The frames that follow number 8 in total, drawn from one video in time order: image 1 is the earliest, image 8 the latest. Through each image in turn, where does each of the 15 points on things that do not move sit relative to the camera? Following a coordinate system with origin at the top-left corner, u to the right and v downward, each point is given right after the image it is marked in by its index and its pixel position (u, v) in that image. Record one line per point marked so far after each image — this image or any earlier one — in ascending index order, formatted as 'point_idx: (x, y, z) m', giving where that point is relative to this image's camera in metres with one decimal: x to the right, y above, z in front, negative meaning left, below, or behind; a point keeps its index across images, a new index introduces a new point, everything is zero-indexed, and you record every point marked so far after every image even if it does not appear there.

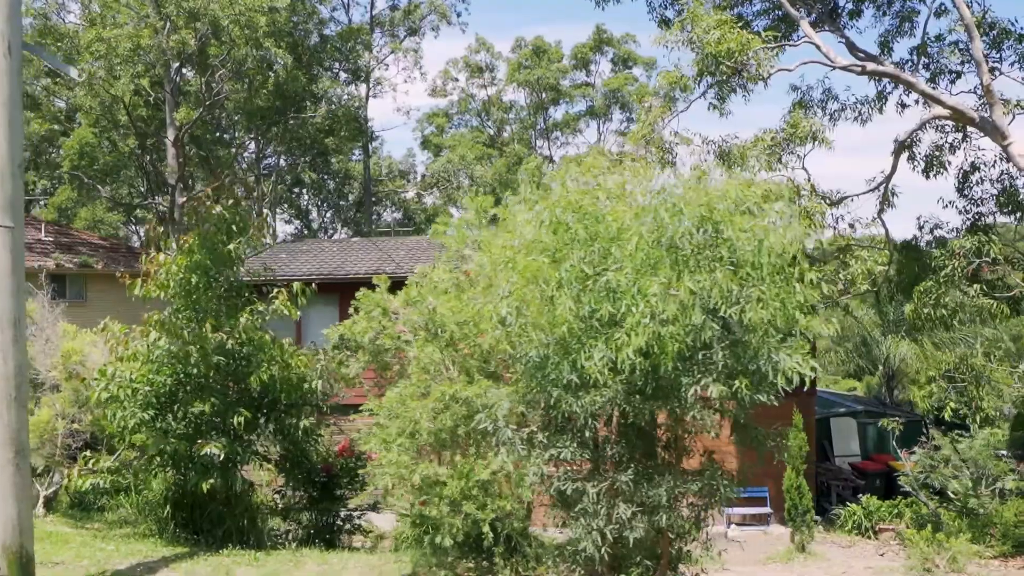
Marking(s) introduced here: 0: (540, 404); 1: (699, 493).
0: (+0.2, -1.1, +8.9) m
1: (+1.7, -1.9, +8.8) m
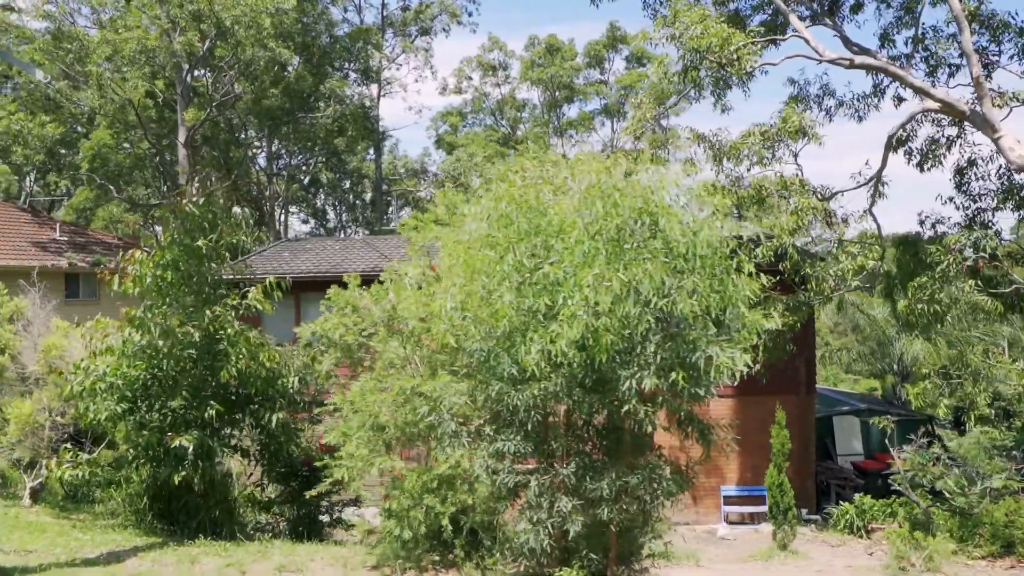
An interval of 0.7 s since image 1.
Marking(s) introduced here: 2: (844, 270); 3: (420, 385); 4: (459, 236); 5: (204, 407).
0: (-0.3, -1.0, +9.0) m
1: (+1.1, -1.8, +8.9) m
2: (+5.6, +0.3, +16.4) m
3: (-1.0, -1.0, +10.0) m
4: (-0.6, +0.5, +9.7) m
5: (-3.9, -1.5, +11.8) m
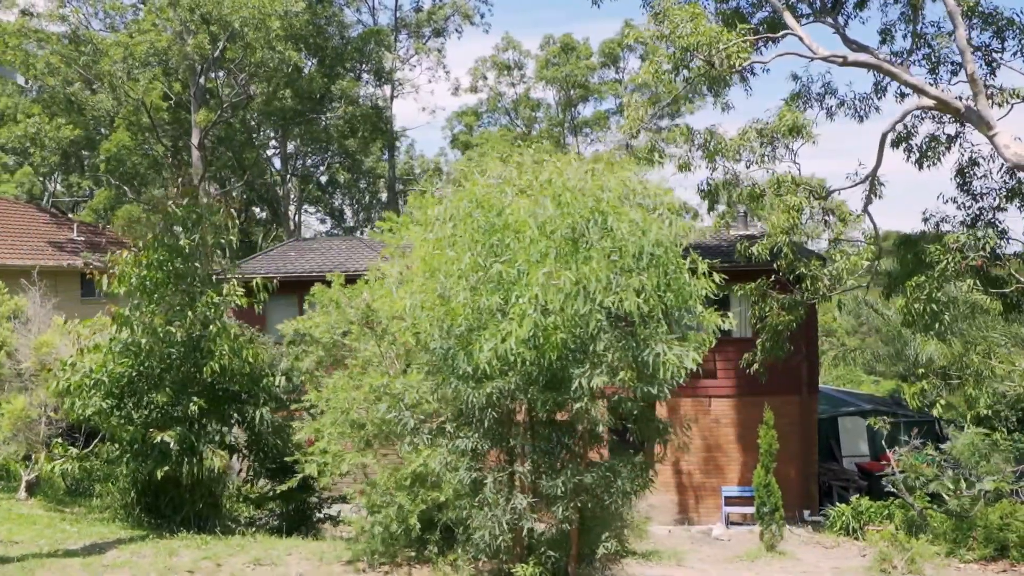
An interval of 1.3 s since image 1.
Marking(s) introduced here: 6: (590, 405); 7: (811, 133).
0: (-0.7, -1.0, +9.1) m
1: (+0.7, -1.8, +8.9) m
2: (+5.5, +0.3, +16.3) m
3: (-1.3, -1.0, +10.1) m
4: (-0.9, +0.5, +9.8) m
5: (-4.1, -1.5, +12.1) m
6: (+0.6, -1.0, +8.5) m
7: (+5.0, +2.7, +16.6) m
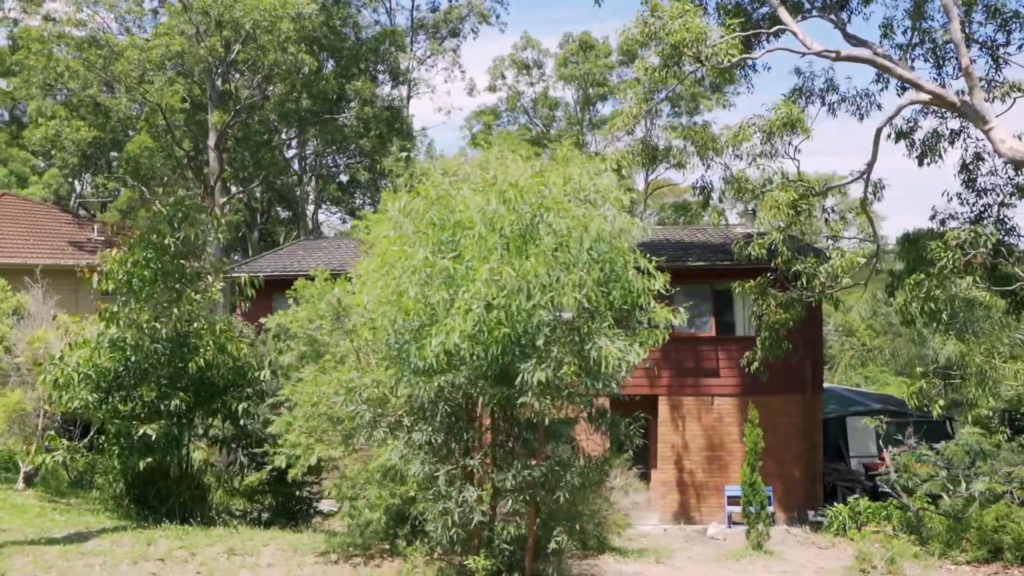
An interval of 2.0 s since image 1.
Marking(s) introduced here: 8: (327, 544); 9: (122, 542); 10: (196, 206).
0: (-1.1, -1.0, +9.3) m
1: (+0.3, -1.8, +9.0) m
2: (+5.4, +0.4, +16.1) m
3: (-1.7, -1.0, +10.3) m
4: (-1.3, +0.6, +9.9) m
5: (-4.4, -1.4, +12.4) m
6: (+0.2, -1.0, +8.6) m
7: (+4.9, +2.7, +16.4) m
8: (-2.2, -3.1, +11.5) m
9: (-4.5, -2.9, +11.1) m
10: (-4.4, +1.1, +13.1) m
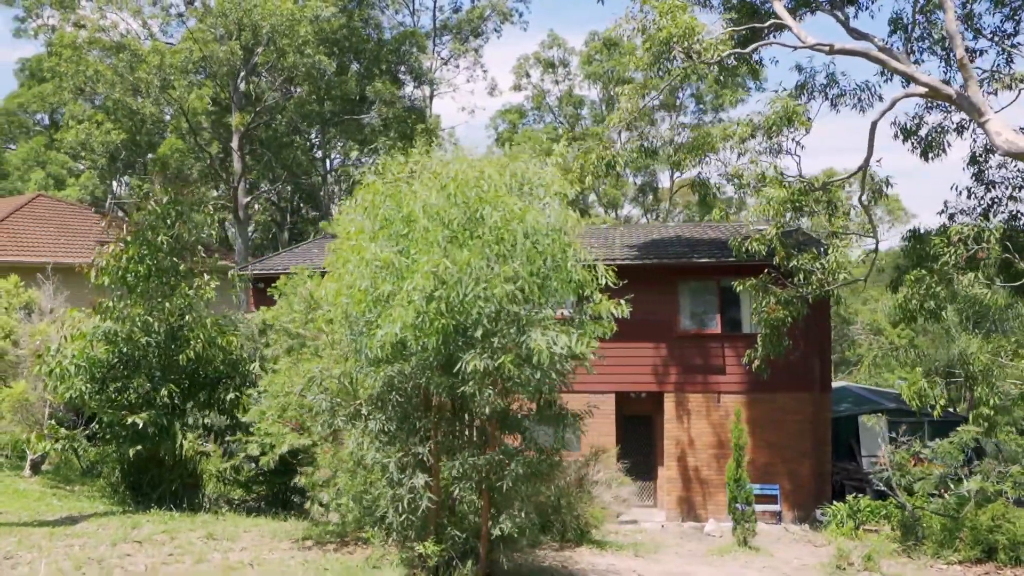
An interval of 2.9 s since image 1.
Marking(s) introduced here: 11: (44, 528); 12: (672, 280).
0: (-1.6, -0.9, +9.5) m
1: (-0.2, -1.7, +9.2) m
2: (+5.3, +0.4, +16.0) m
3: (-2.1, -0.9, +10.6) m
4: (-1.8, +0.6, +10.2) m
5: (-4.7, -1.4, +12.8) m
6: (-0.3, -0.9, +8.8) m
7: (+4.8, +2.8, +16.3) m
8: (-2.6, -3.0, +11.8) m
9: (-4.9, -2.9, +11.5) m
10: (-4.6, +1.2, +13.6) m
11: (-5.6, -2.9, +11.3) m
12: (+3.2, +0.2, +19.3) m
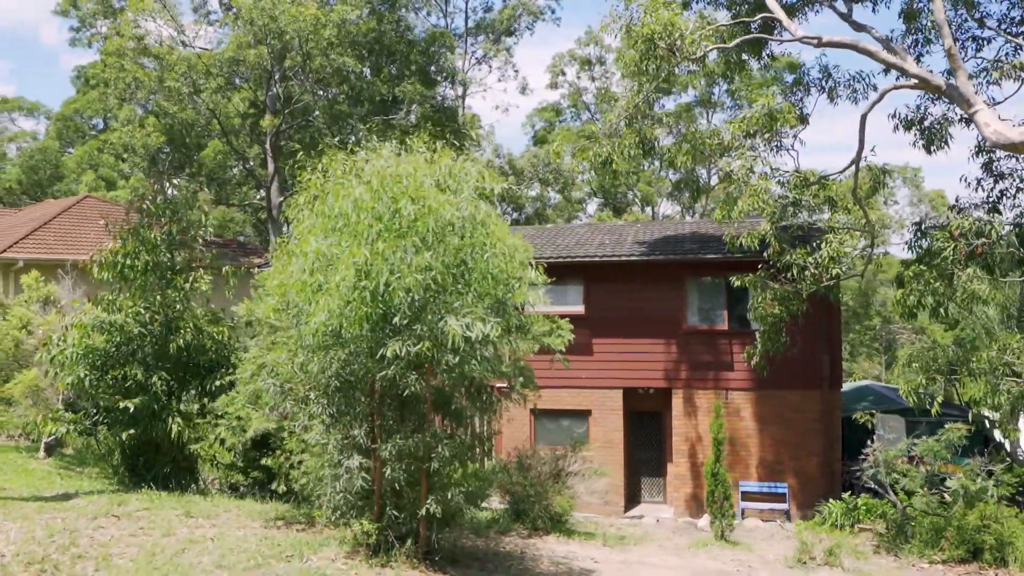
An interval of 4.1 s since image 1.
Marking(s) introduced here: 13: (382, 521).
0: (-2.2, -0.8, +10.0) m
1: (-0.9, -1.6, +9.5) m
2: (+5.2, +0.5, +15.9) m
3: (-2.7, -0.8, +11.1) m
4: (-2.3, +0.7, +10.7) m
5: (-5.1, -1.3, +13.6) m
6: (-1.0, -0.8, +9.2) m
7: (+4.7, +2.9, +16.2) m
8: (-3.0, -2.9, +12.4) m
9: (-5.4, -2.8, +12.3) m
10: (-4.9, +1.3, +14.3) m
11: (-6.1, -2.7, +12.1) m
12: (+3.4, +0.2, +19.3) m
13: (-1.3, -2.4, +10.0) m
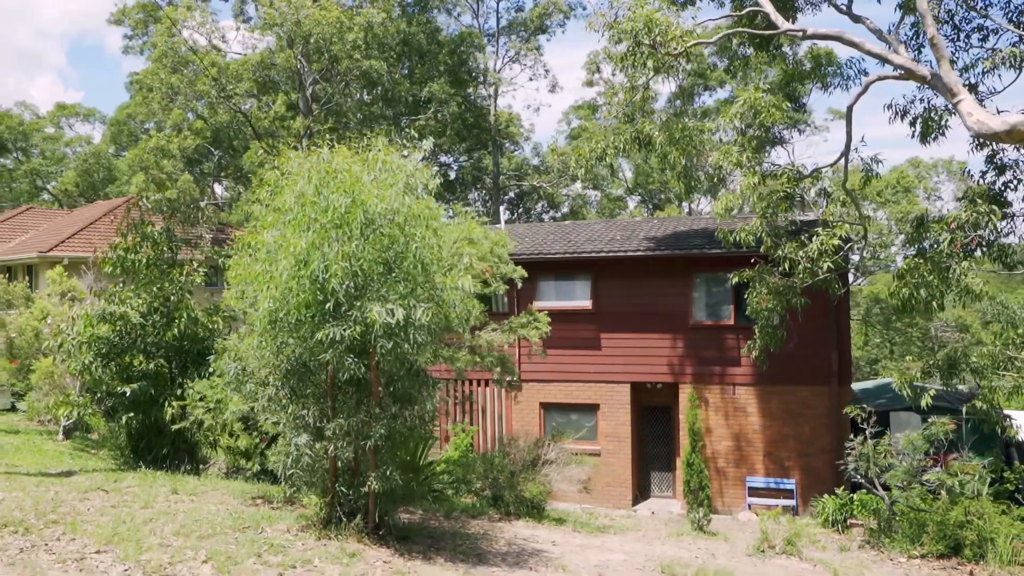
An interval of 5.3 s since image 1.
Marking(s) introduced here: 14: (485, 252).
0: (-2.8, -0.7, +10.6) m
1: (-1.5, -1.5, +10.0) m
2: (+5.1, +0.6, +15.8) m
3: (-3.2, -0.7, +11.7) m
4: (-2.9, +0.9, +11.3) m
5: (-5.4, -1.1, +14.4) m
6: (-1.7, -0.7, +9.7) m
7: (+4.6, +3.0, +16.2) m
8: (-3.4, -2.8, +13.0) m
9: (-5.8, -2.6, +13.1) m
10: (-5.1, +1.4, +15.1) m
11: (-6.5, -2.6, +13.0) m
12: (+3.5, +0.3, +19.4) m
13: (-1.9, -2.3, +10.5) m
14: (-0.4, +0.5, +13.5) m
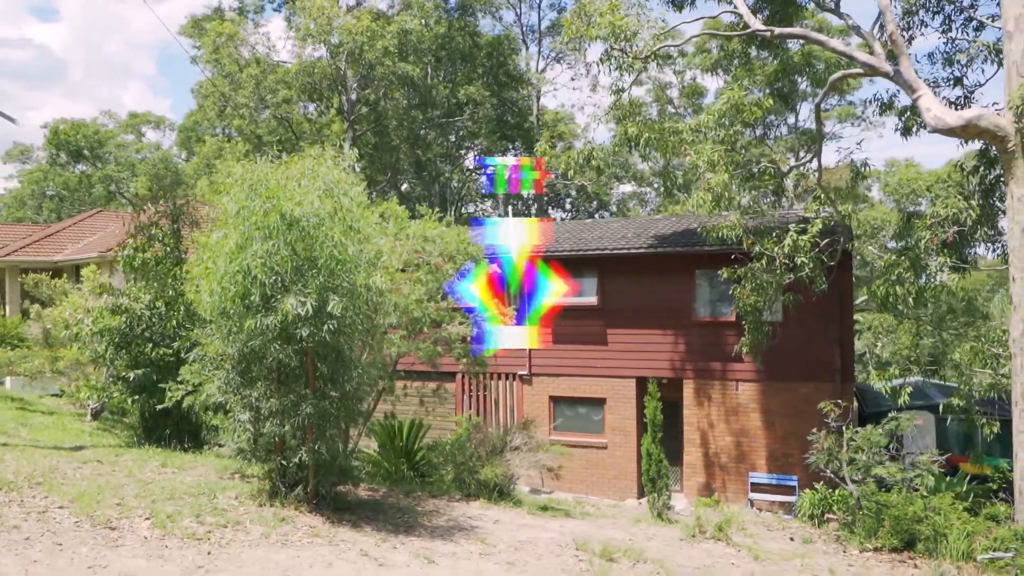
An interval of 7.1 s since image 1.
0: (-3.7, -0.6, +11.7) m
1: (-2.5, -1.4, +11.0) m
2: (+4.8, +0.7, +16.0) m
3: (-3.9, -0.6, +12.9) m
4: (-3.7, +1.0, +12.4) m
5: (-5.8, -1.0, +15.8) m
6: (-2.7, -0.6, +10.6) m
7: (+4.4, +3.0, +16.4) m
8: (-4.0, -2.7, +14.2) m
9: (-6.3, -2.5, +14.5) m
10: (-5.4, +1.5, +16.4) m
11: (-7.0, -2.5, +14.5) m
12: (+3.6, +0.4, +19.8) m
13: (-2.8, -2.2, +11.5) m
14: (-1.0, +0.6, +14.3) m
